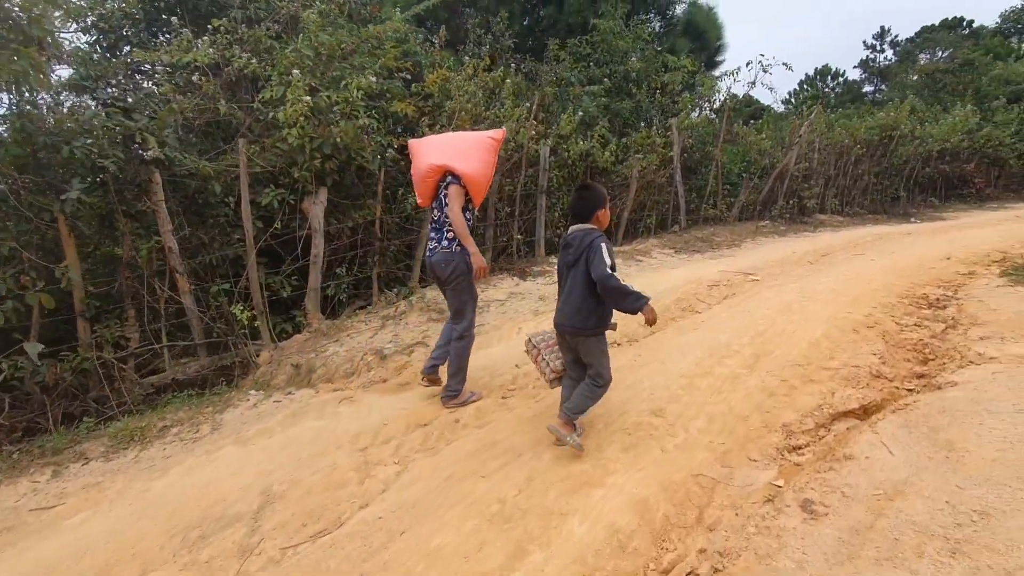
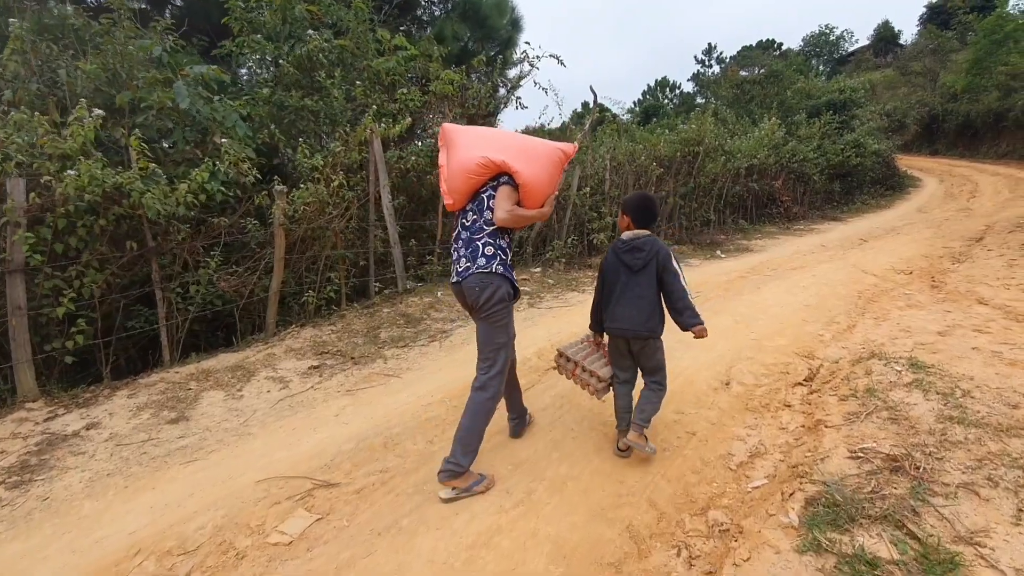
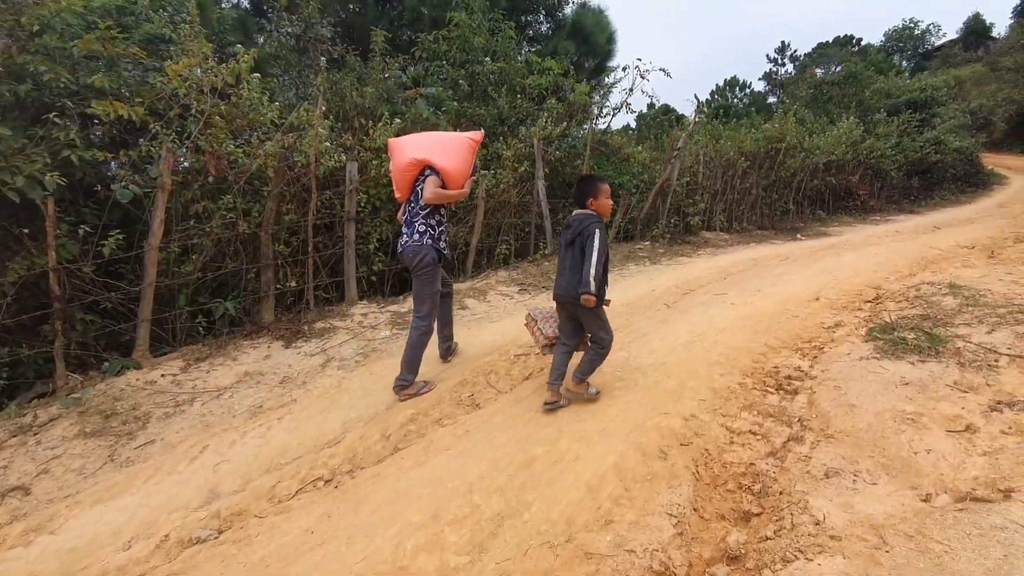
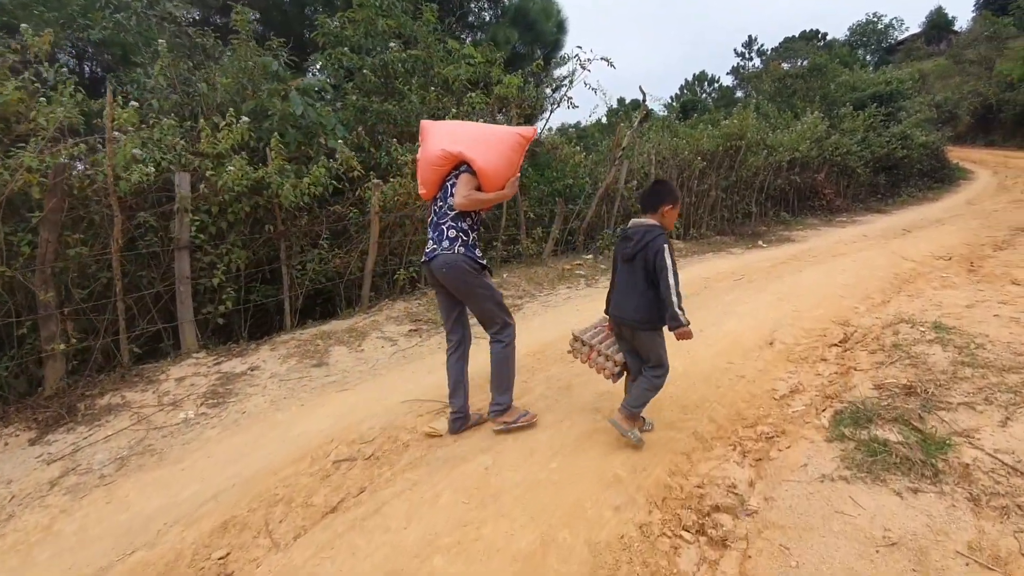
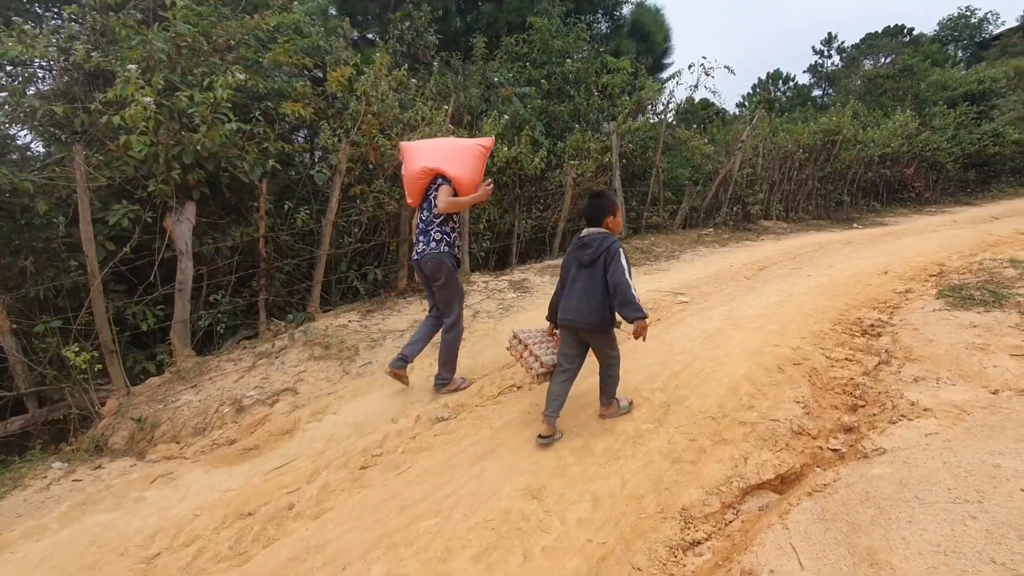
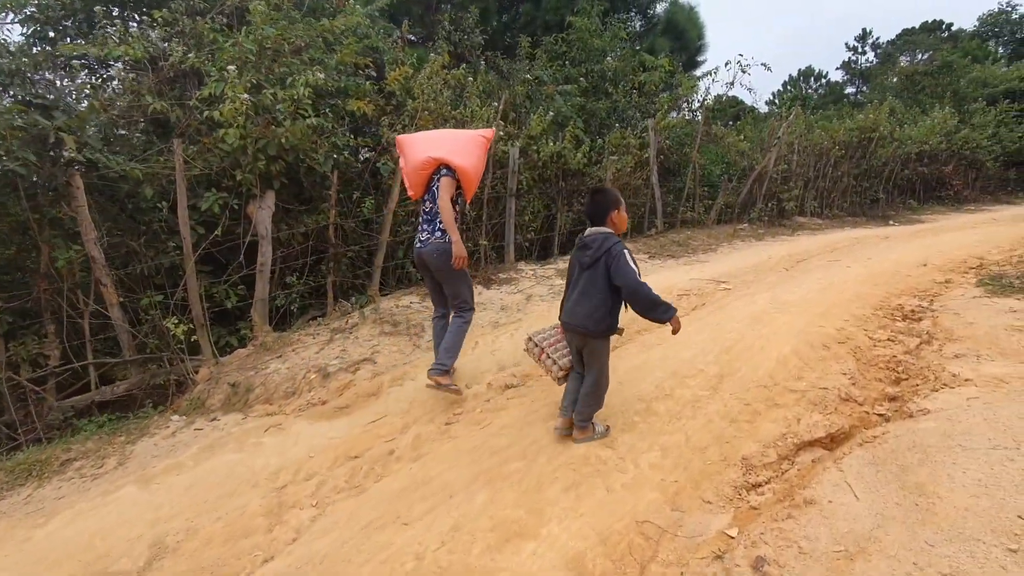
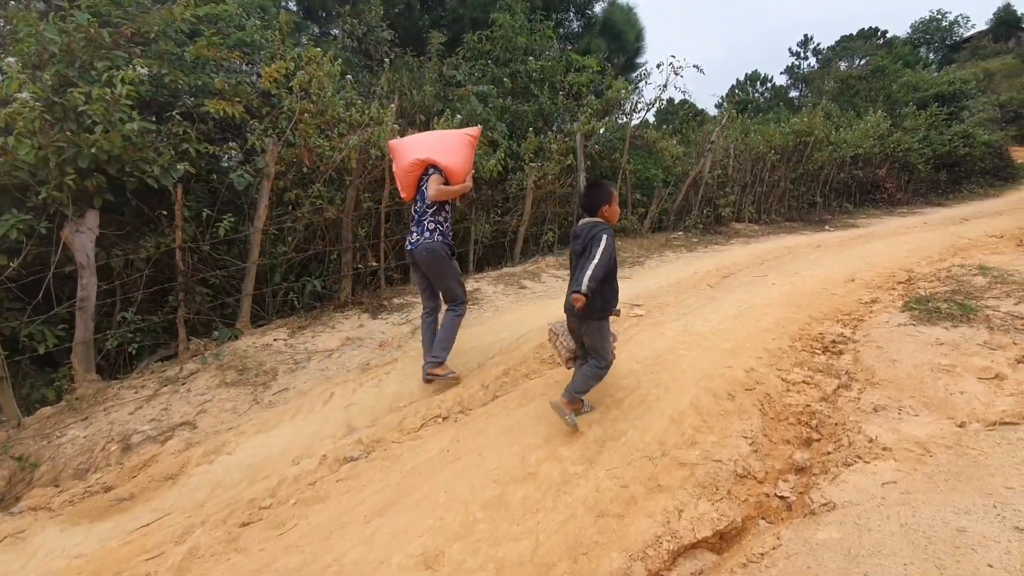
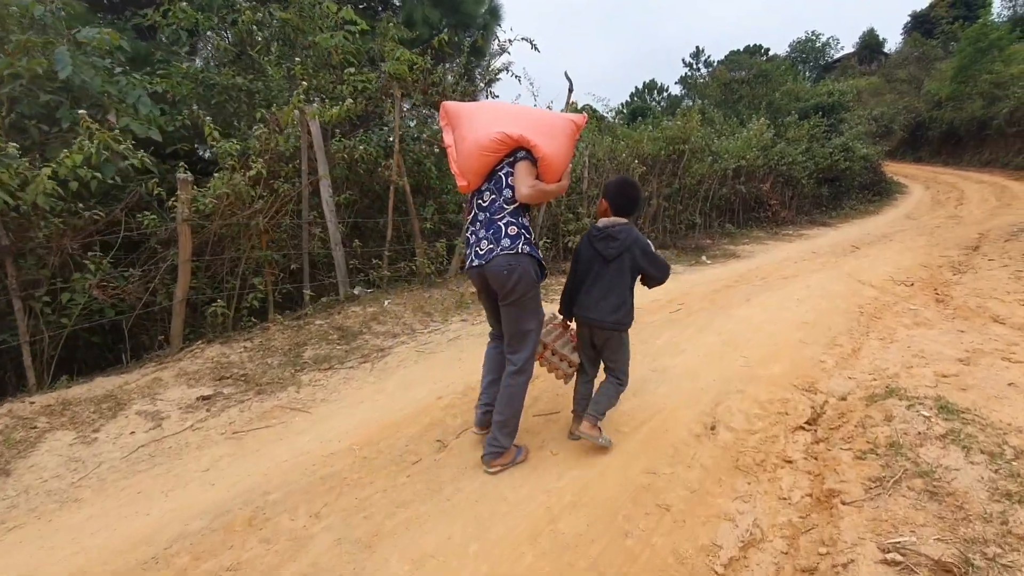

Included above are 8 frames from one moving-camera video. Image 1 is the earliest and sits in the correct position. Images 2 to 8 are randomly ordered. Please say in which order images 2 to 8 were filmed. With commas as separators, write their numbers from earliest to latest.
6, 5, 7, 3, 4, 2, 8
